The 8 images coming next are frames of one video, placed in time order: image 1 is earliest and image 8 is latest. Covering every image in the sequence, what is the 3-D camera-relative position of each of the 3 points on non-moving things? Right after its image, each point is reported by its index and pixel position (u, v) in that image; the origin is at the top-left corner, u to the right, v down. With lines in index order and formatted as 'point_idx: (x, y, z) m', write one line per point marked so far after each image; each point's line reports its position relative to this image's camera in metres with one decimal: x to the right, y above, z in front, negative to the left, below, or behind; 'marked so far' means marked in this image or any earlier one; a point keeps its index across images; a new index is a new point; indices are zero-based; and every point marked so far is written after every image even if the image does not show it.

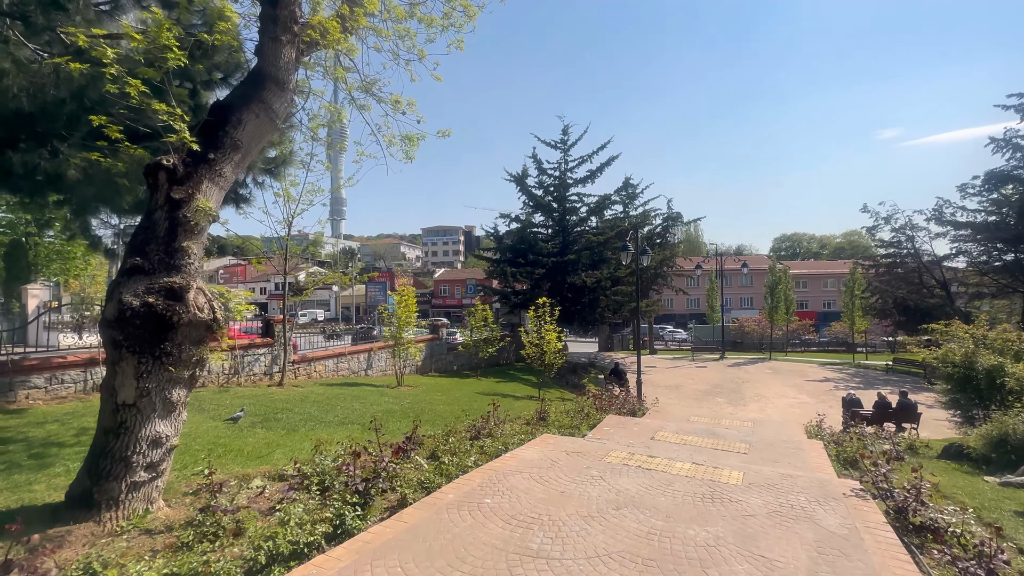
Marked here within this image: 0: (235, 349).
0: (-7.0, -1.6, +11.4) m
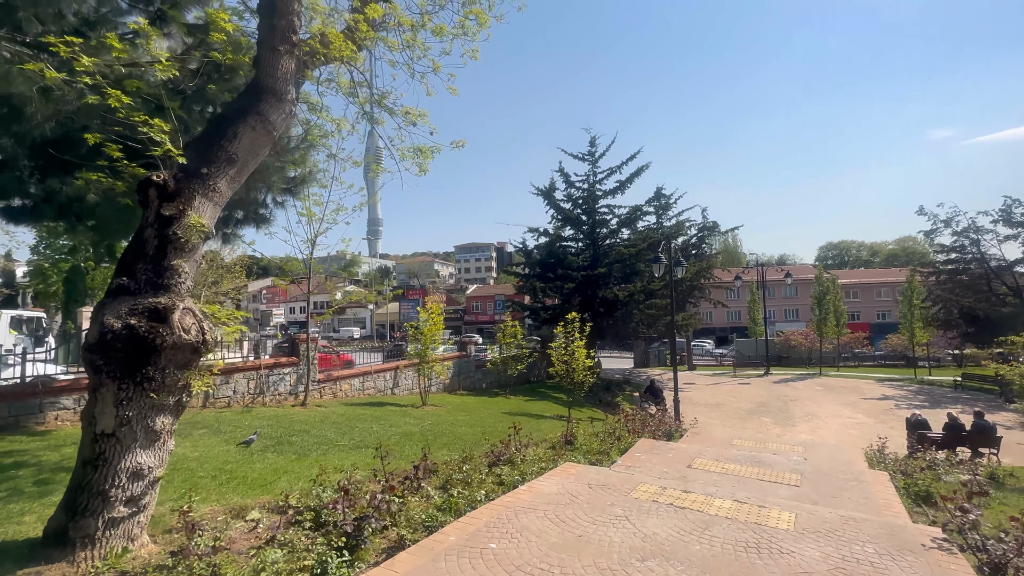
0: (-6.4, -2.1, +11.4) m
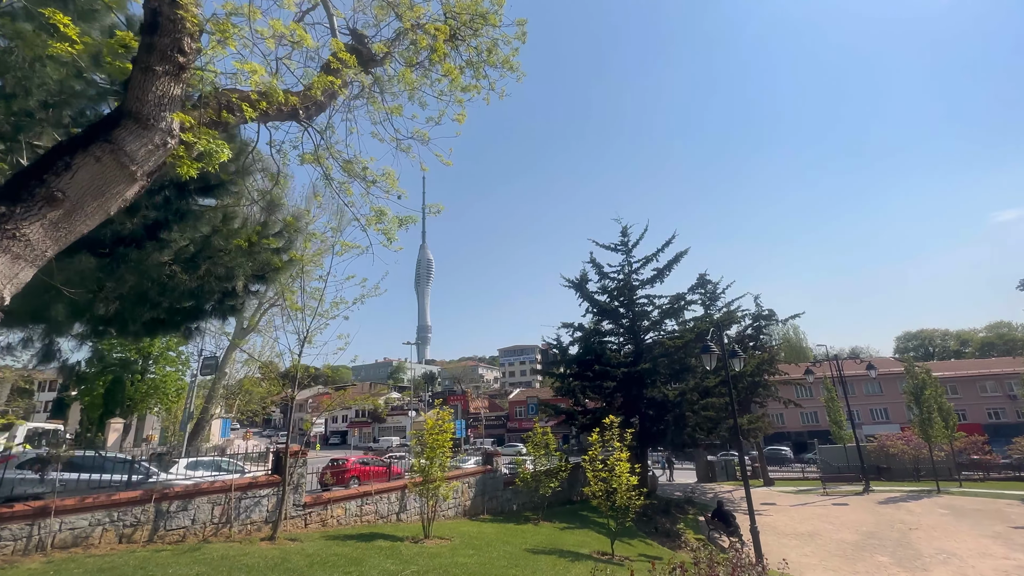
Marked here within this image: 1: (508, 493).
0: (-6.0, -4.3, +9.6) m
1: (-0.1, -7.6, +16.8) m
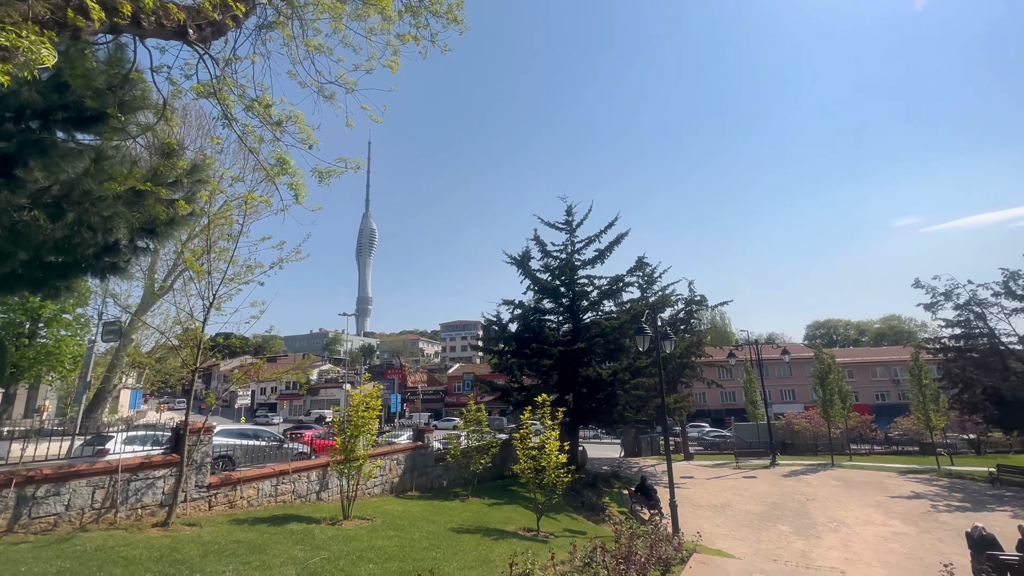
0: (-7.5, -3.5, +8.5) m
1: (-2.7, -6.6, +16.5) m
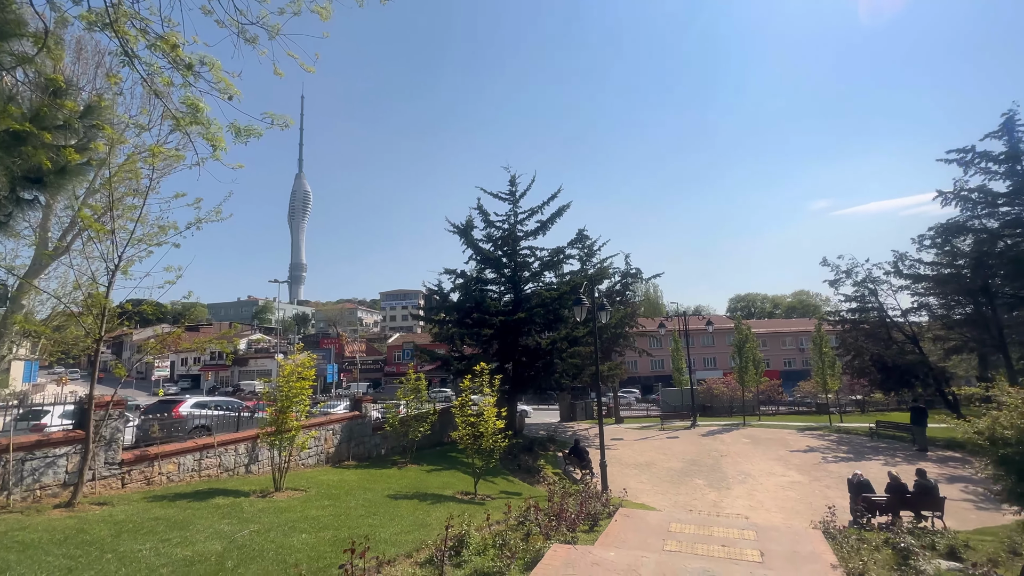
0: (-8.6, -2.8, +7.6) m
1: (-4.9, -5.5, +16.4) m
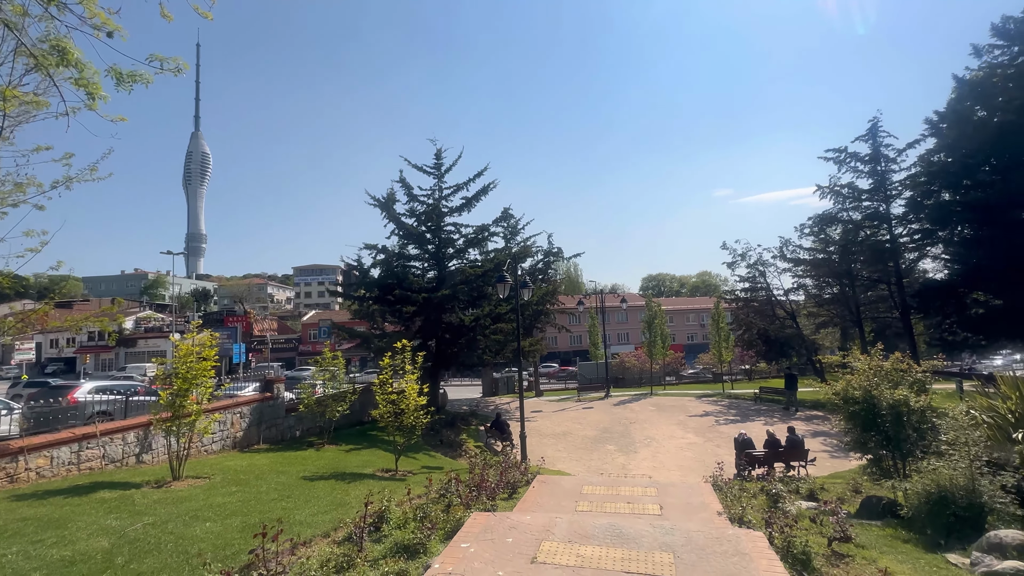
0: (-9.8, -2.3, +6.3) m
1: (-7.7, -4.6, +15.6) m
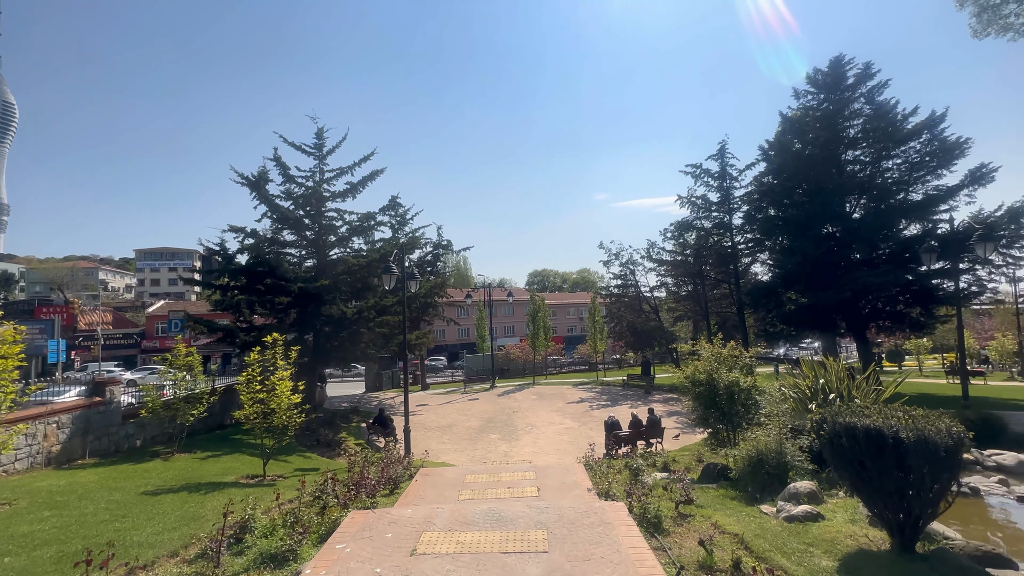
0: (-11.1, -2.0, +3.8) m
1: (-11.4, -4.1, +13.4) m
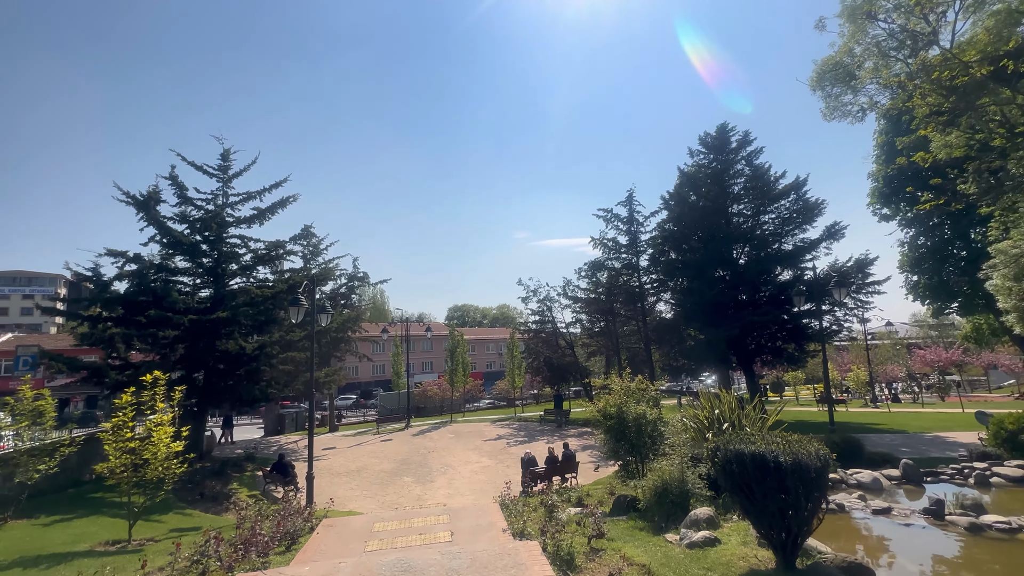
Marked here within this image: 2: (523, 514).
0: (-11.7, -2.0, +1.6) m
1: (-13.7, -4.9, +10.8) m
2: (+0.2, -4.1, +8.1) m
